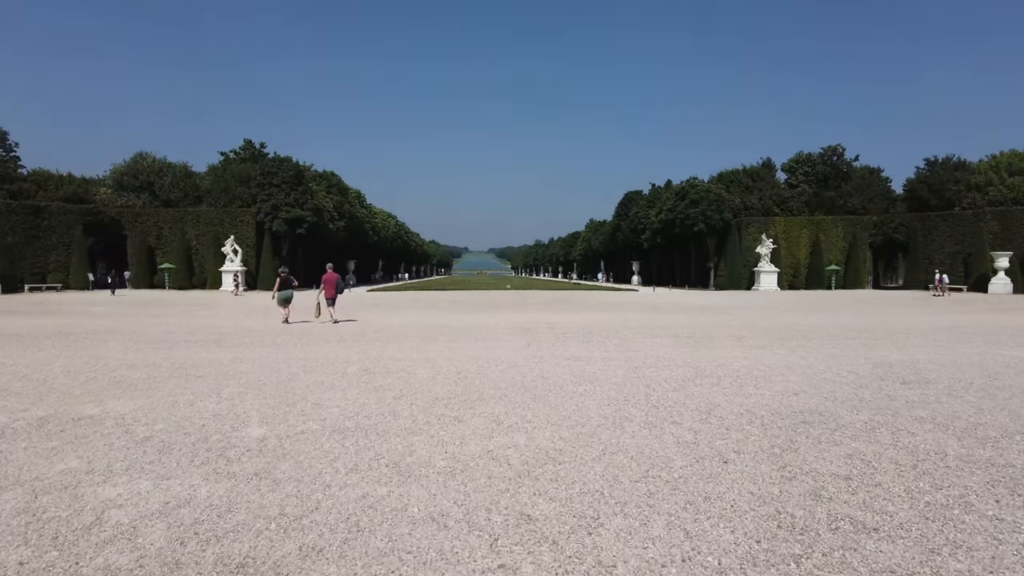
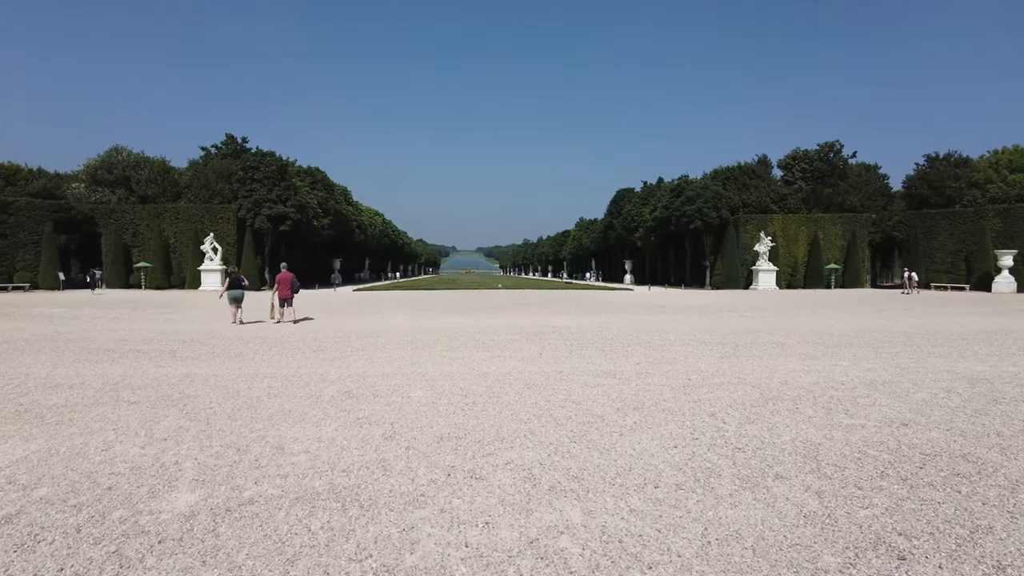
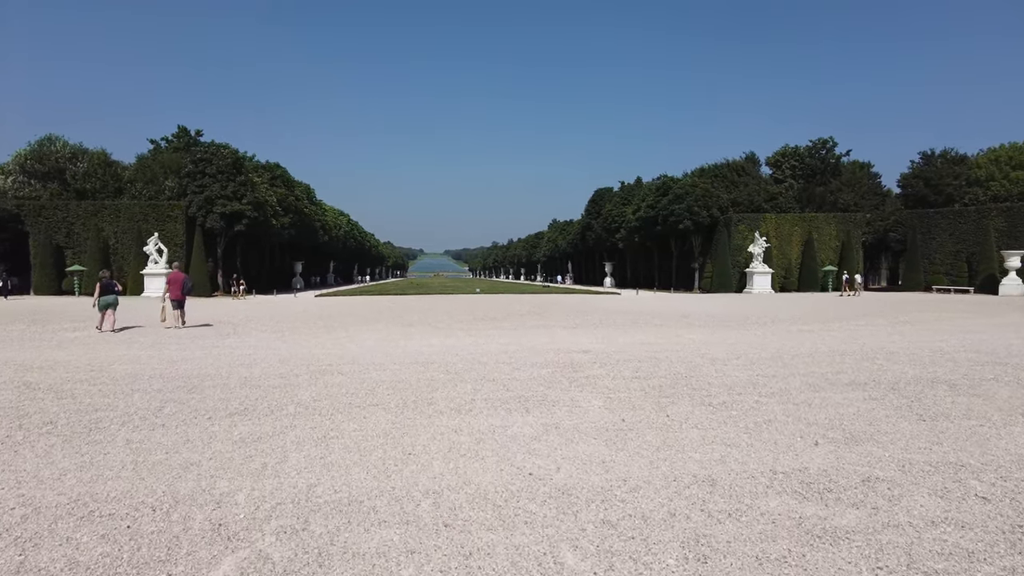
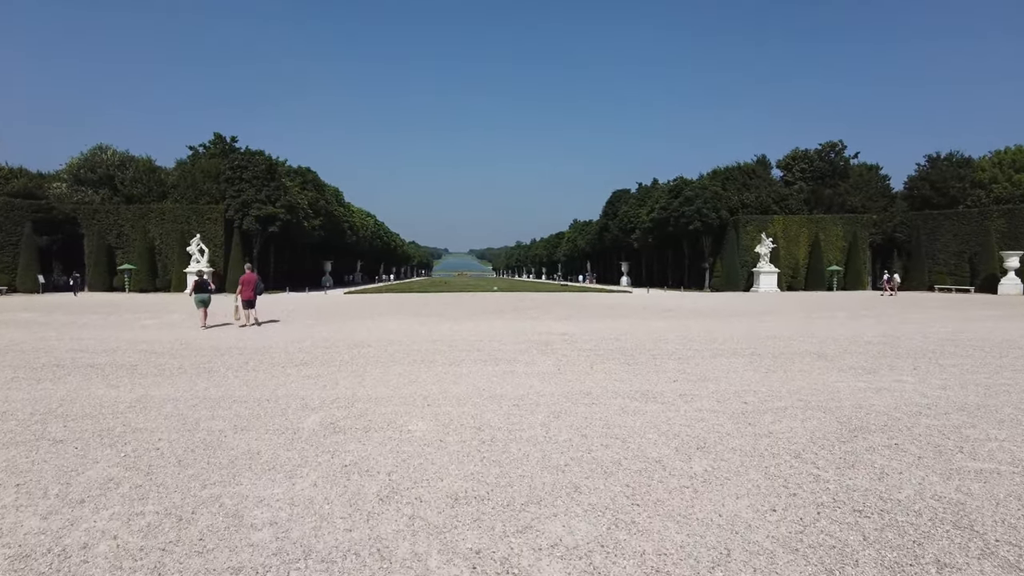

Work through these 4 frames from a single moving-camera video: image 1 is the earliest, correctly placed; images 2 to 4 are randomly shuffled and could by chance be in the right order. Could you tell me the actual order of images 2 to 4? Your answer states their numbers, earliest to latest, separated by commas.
2, 4, 3
